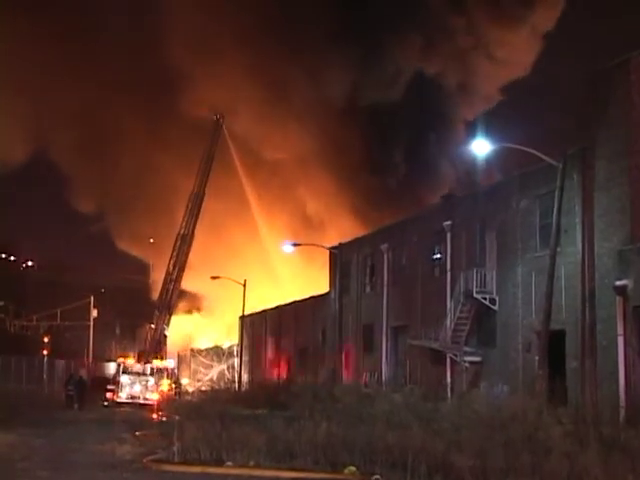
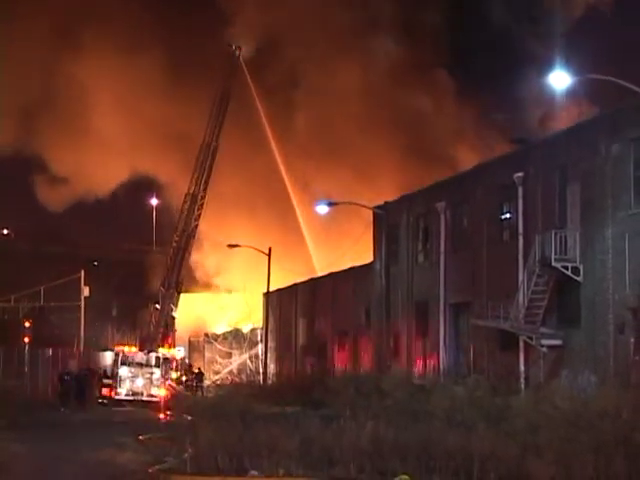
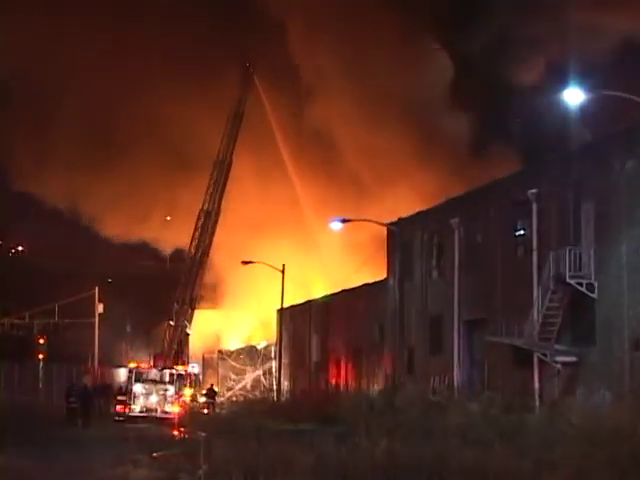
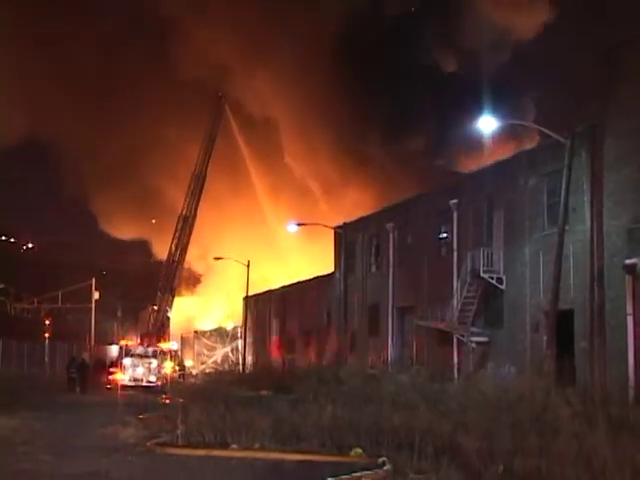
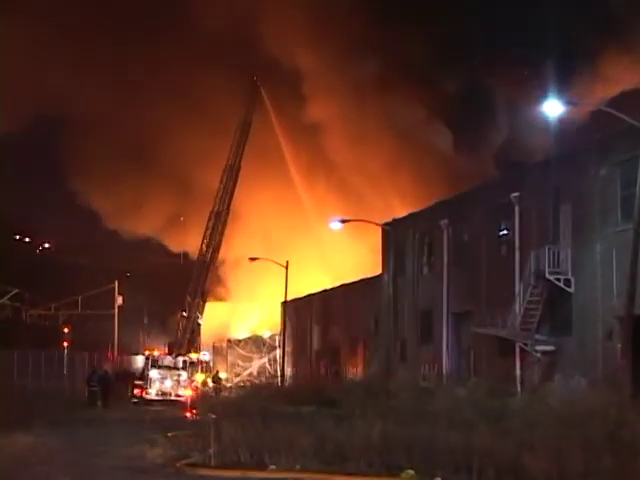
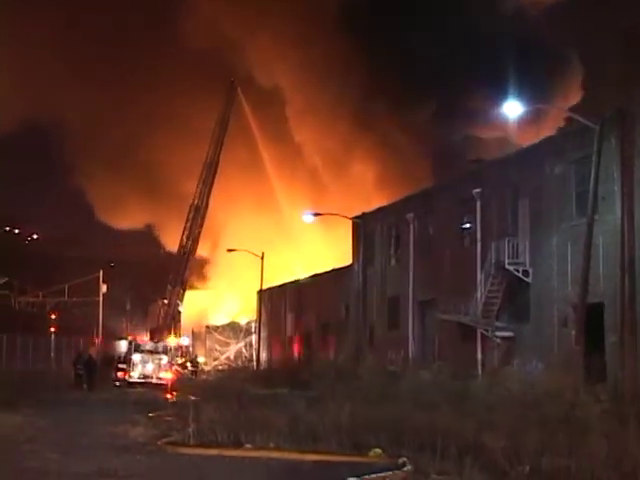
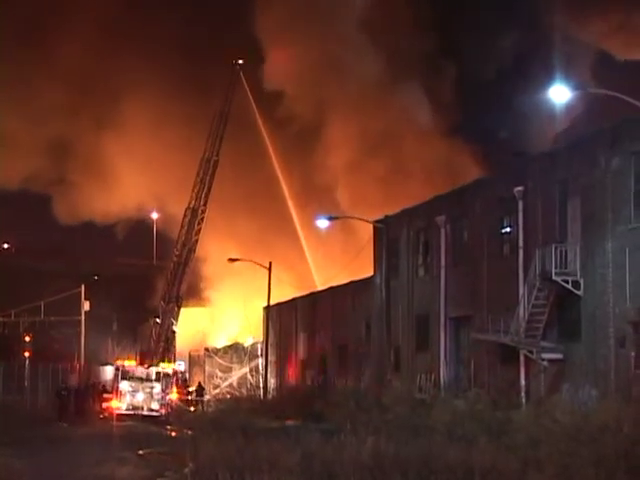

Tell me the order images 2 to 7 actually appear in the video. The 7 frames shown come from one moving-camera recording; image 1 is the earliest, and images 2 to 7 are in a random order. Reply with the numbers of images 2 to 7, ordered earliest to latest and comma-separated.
4, 6, 5, 3, 7, 2
